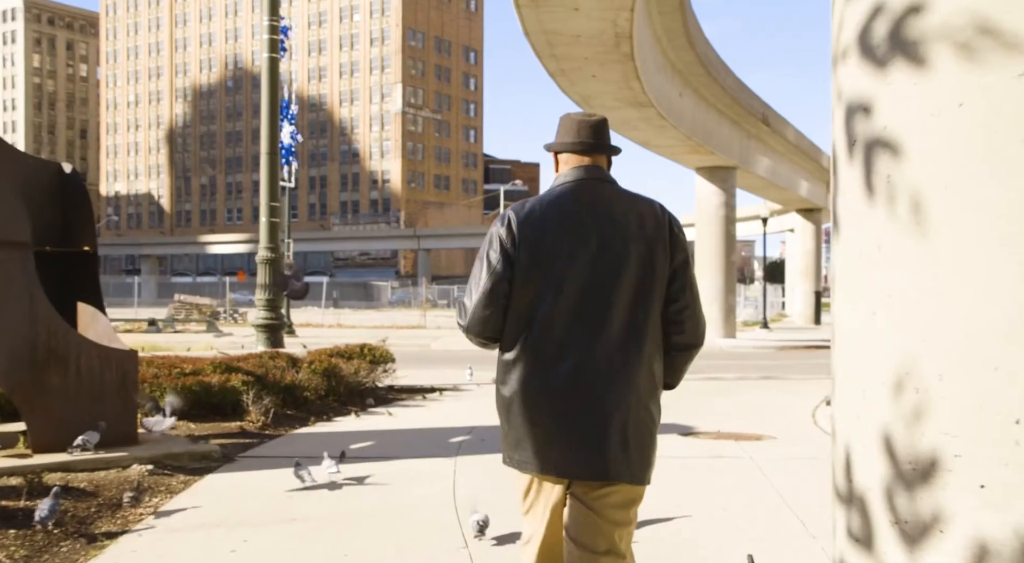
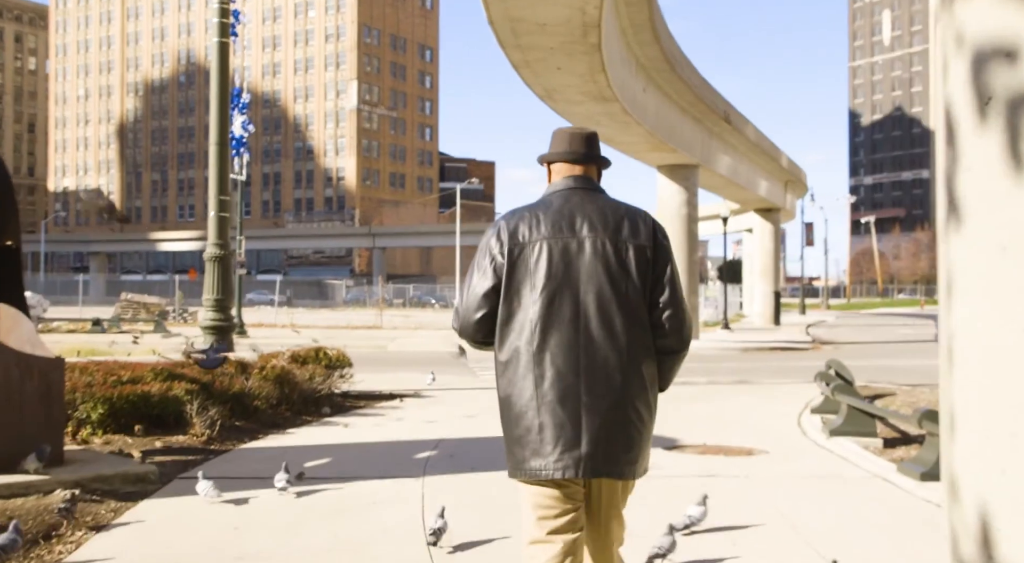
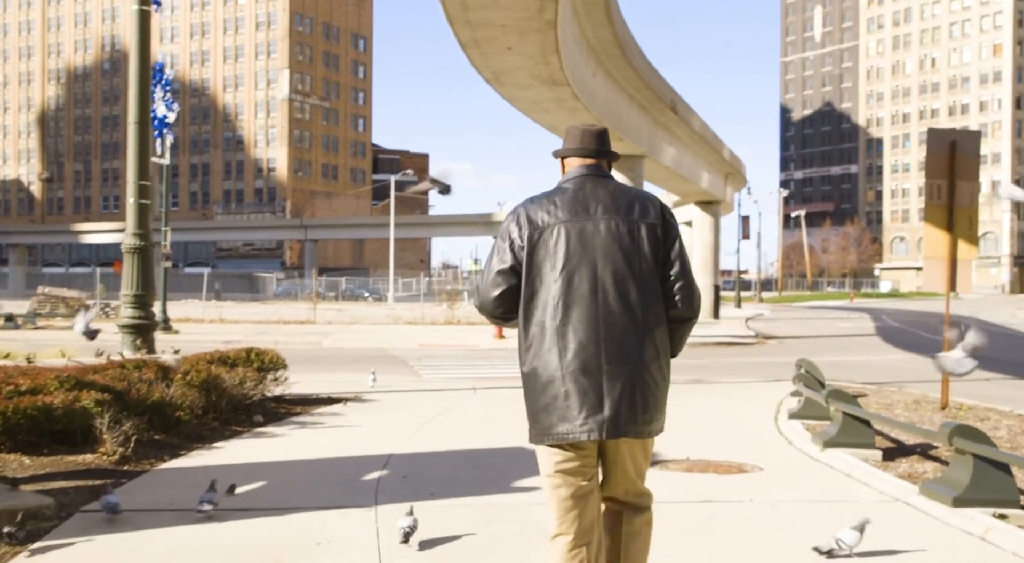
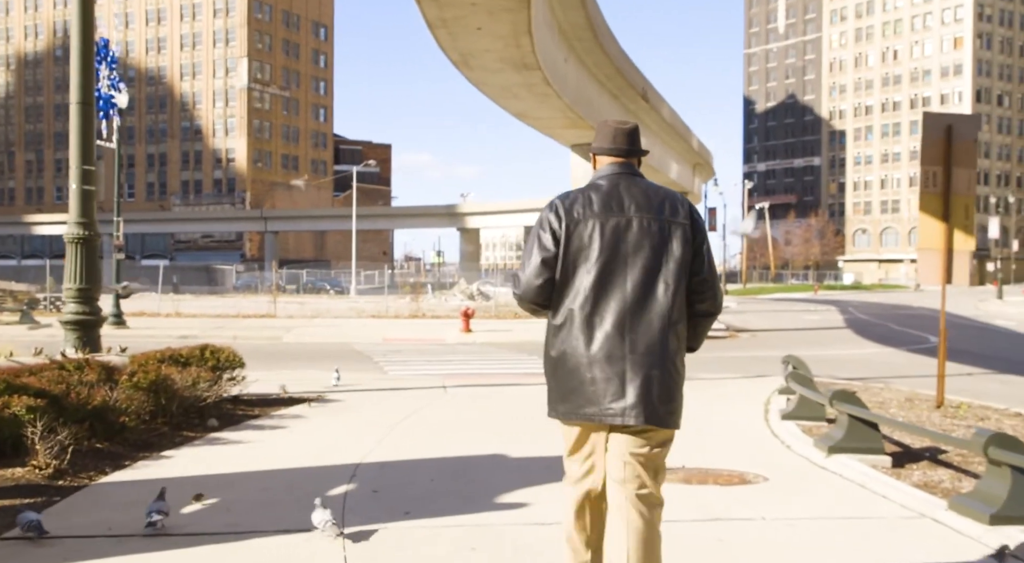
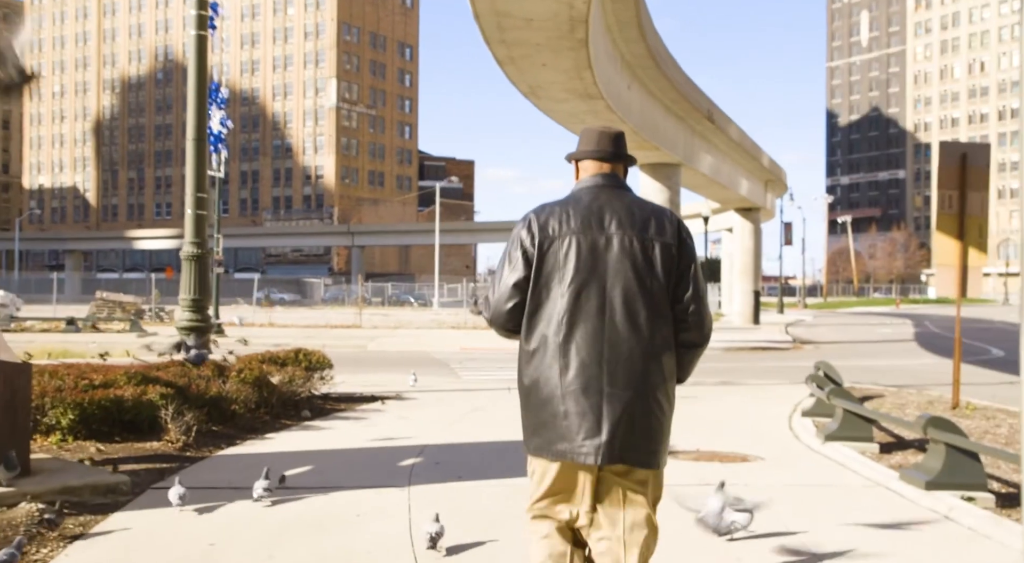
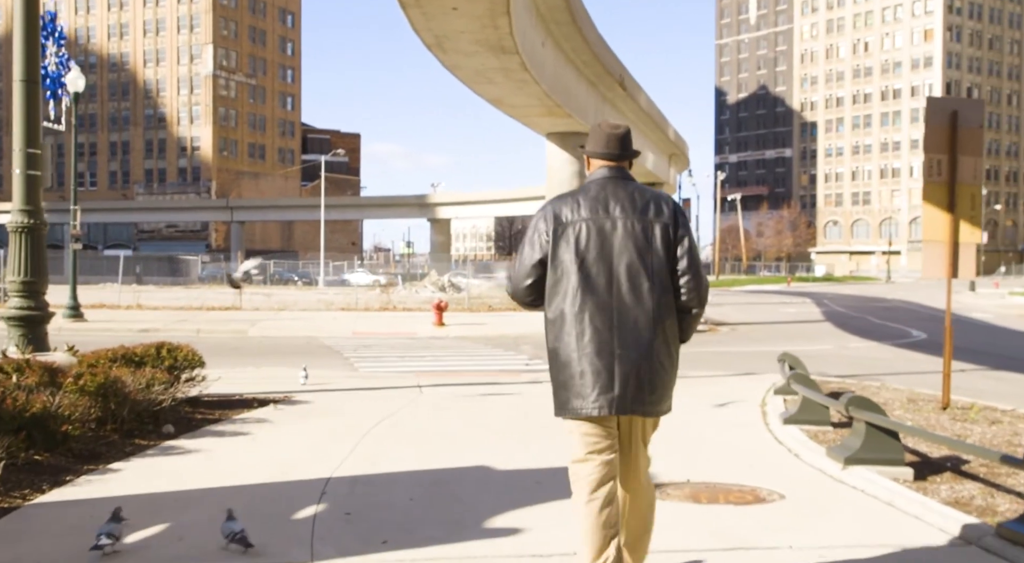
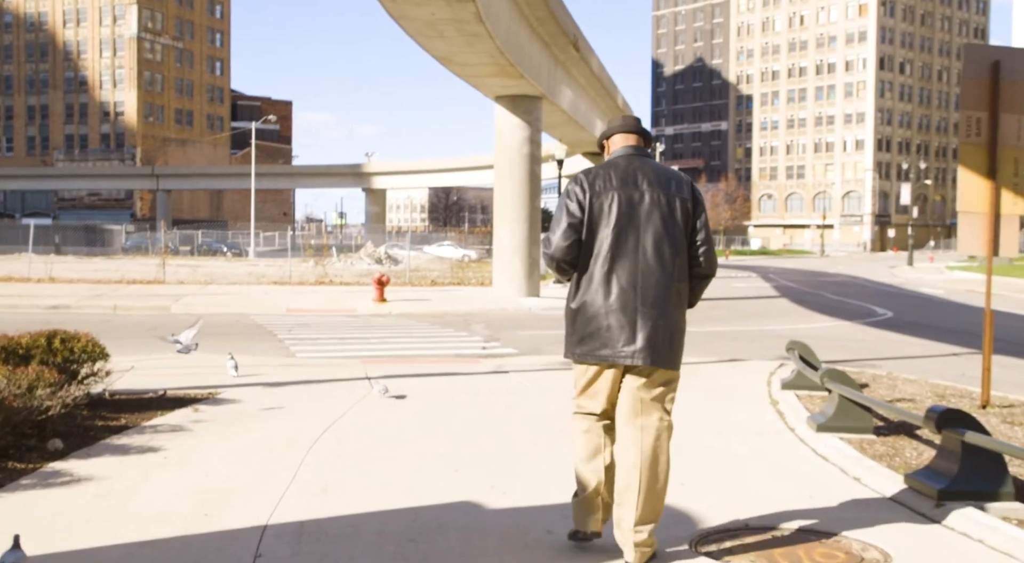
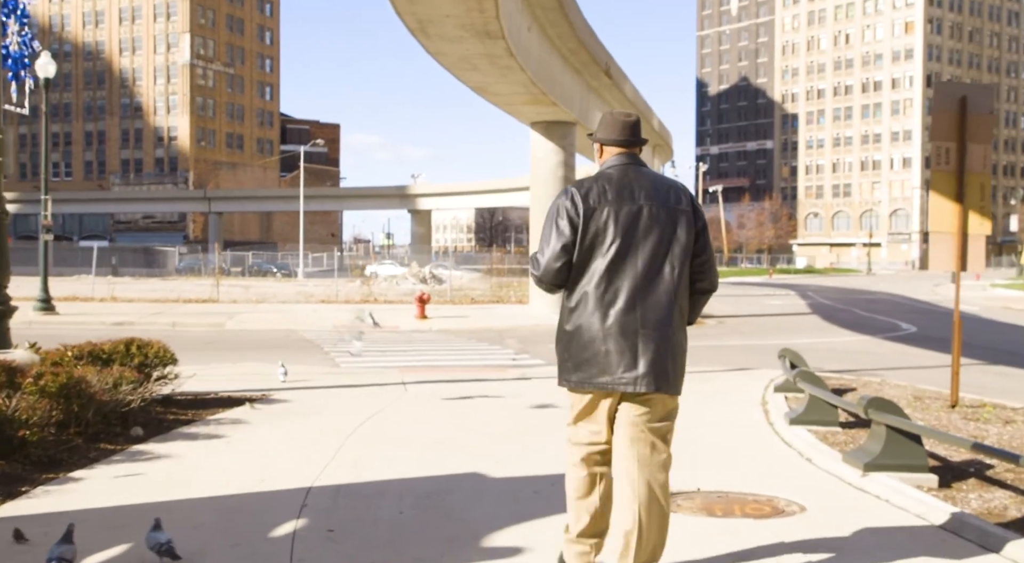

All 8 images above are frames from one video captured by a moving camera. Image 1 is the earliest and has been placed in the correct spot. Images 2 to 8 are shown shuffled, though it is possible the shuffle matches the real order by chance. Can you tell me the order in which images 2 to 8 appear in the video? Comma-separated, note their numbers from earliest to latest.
2, 5, 3, 4, 6, 8, 7
